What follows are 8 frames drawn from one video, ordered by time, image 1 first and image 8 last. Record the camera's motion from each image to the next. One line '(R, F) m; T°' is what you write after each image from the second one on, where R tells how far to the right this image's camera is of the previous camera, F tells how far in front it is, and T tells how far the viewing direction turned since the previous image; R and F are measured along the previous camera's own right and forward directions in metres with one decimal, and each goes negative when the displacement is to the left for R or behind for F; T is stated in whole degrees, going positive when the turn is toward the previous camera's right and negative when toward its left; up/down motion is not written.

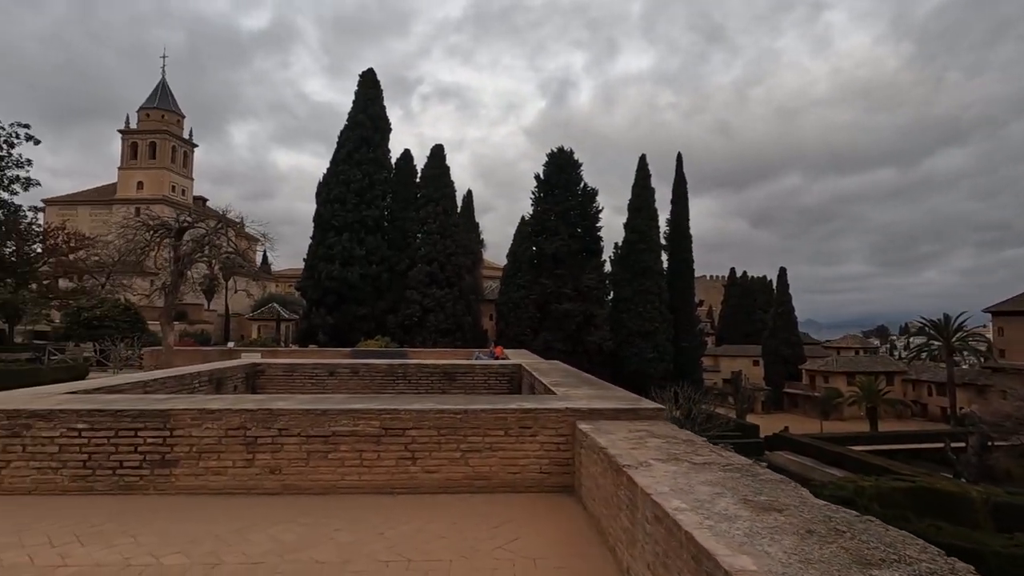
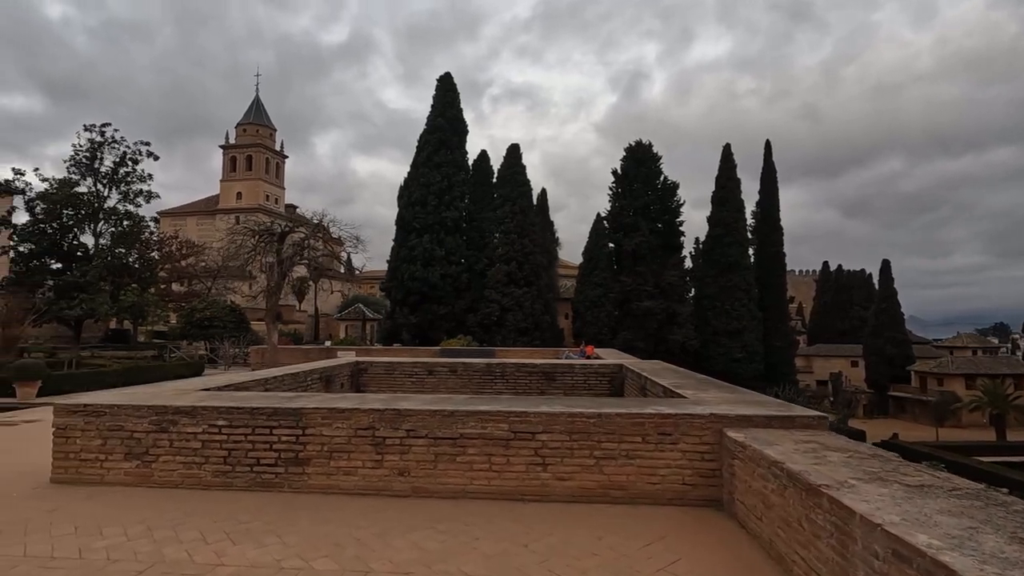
(-0.5, +0.3) m; -8°
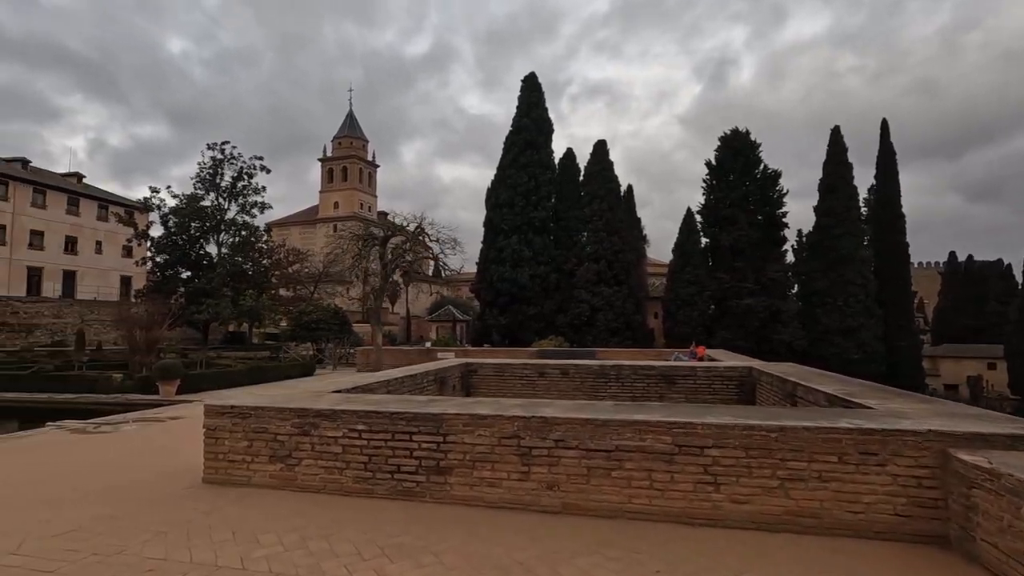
(-0.5, +0.4) m; -9°
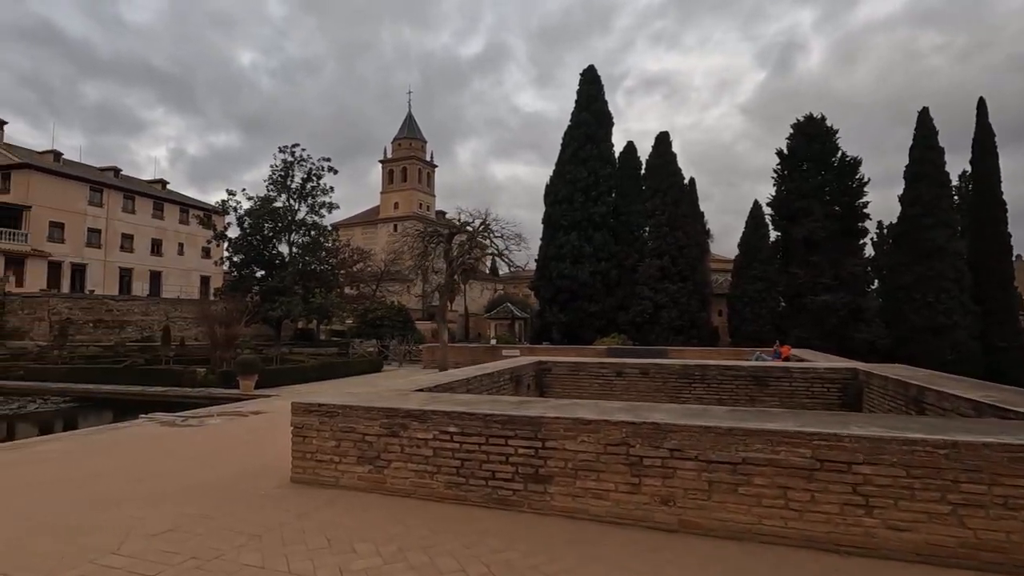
(-0.3, +0.3) m; -6°
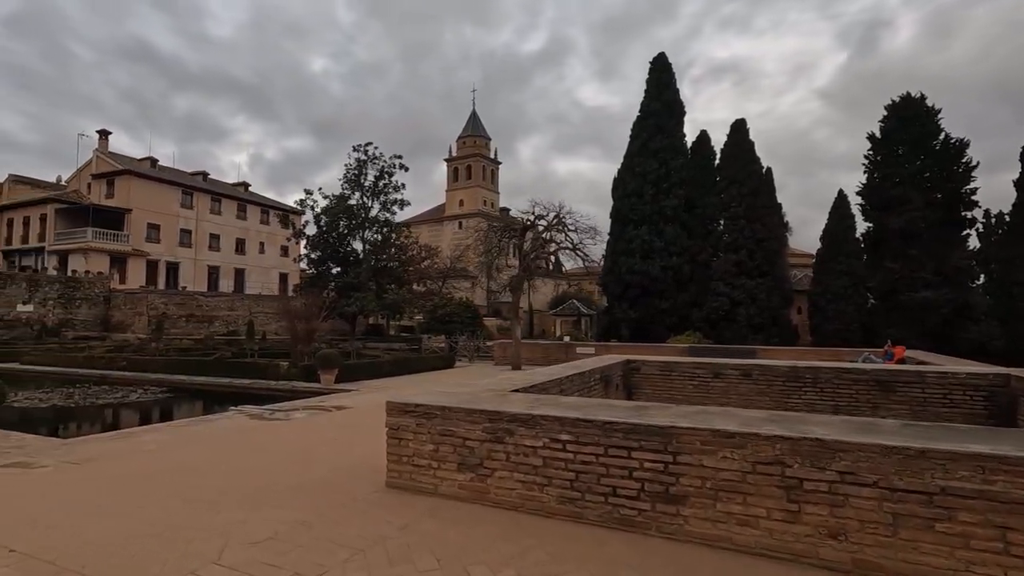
(-0.4, +0.4) m; -7°
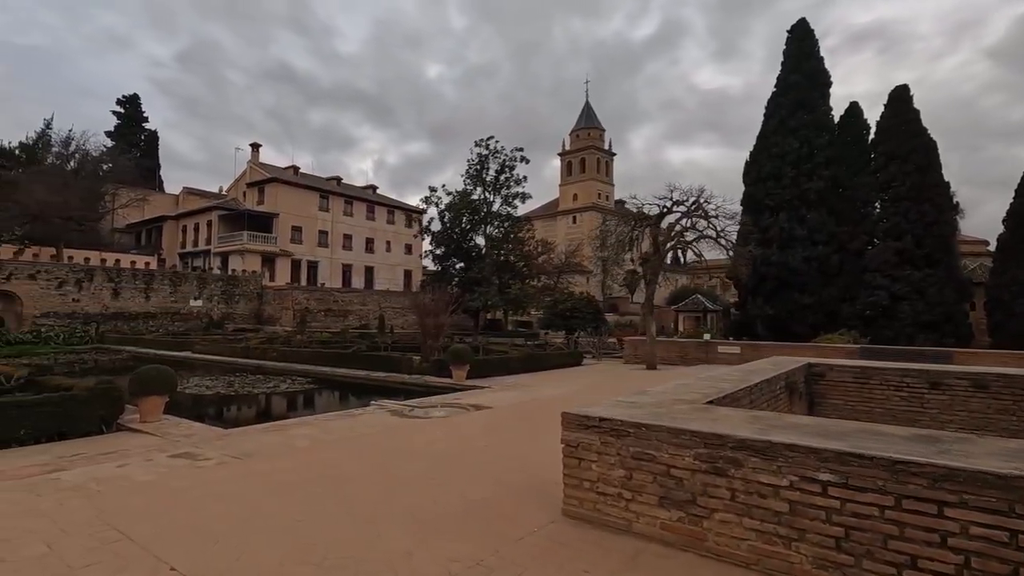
(-0.6, +0.8) m; -12°
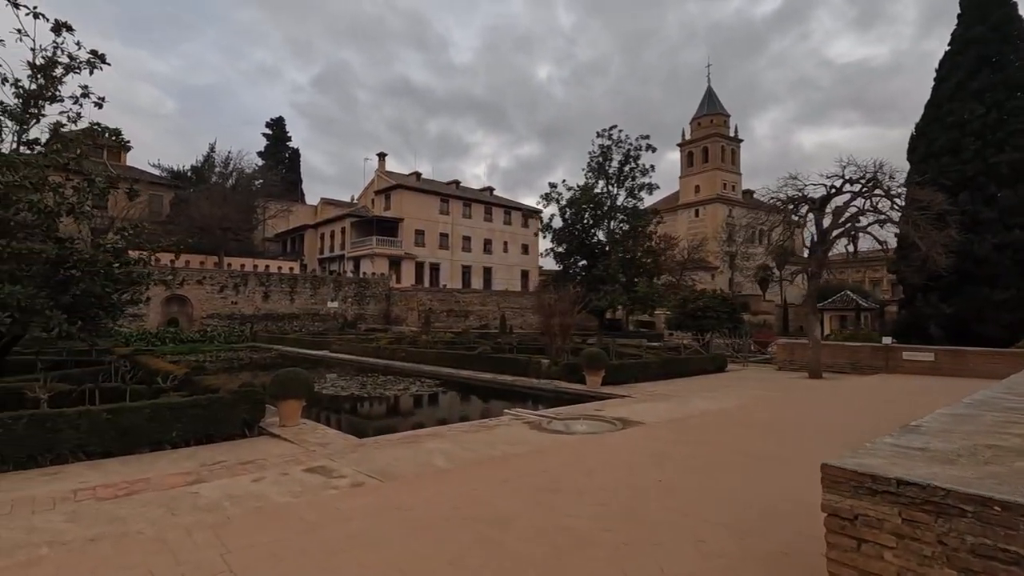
(-0.5, +1.0) m; -12°
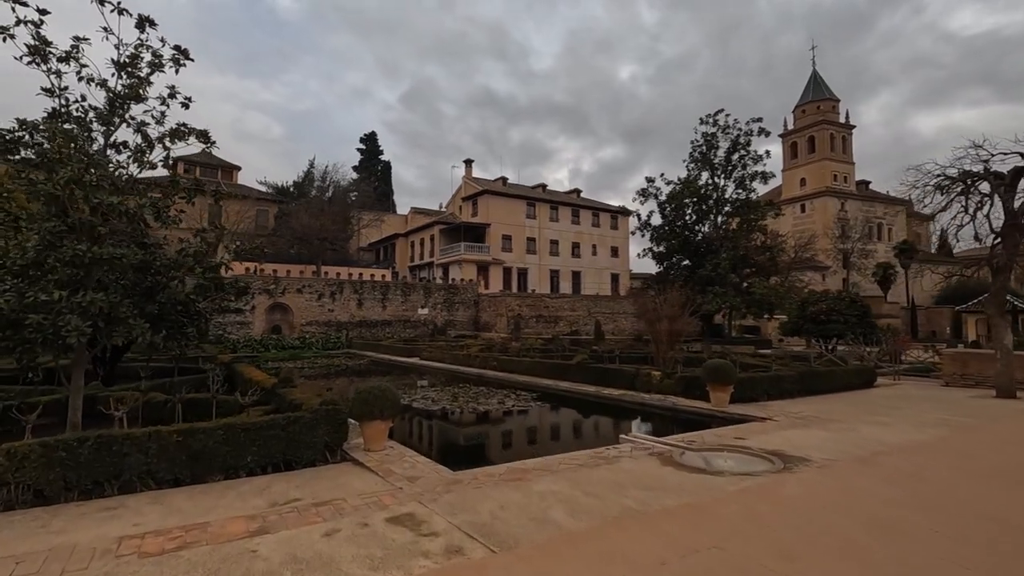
(-0.4, +1.3) m; -9°
